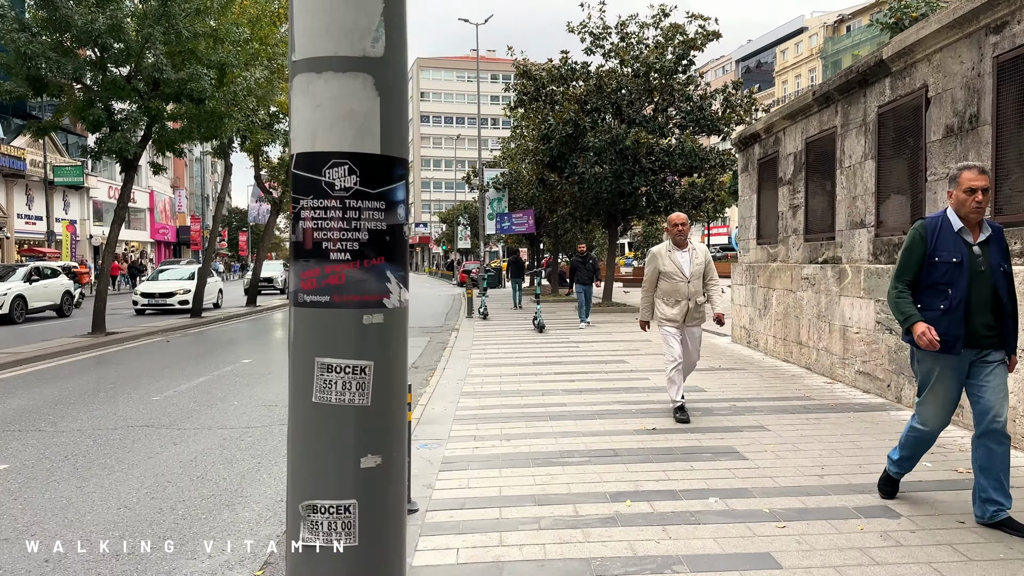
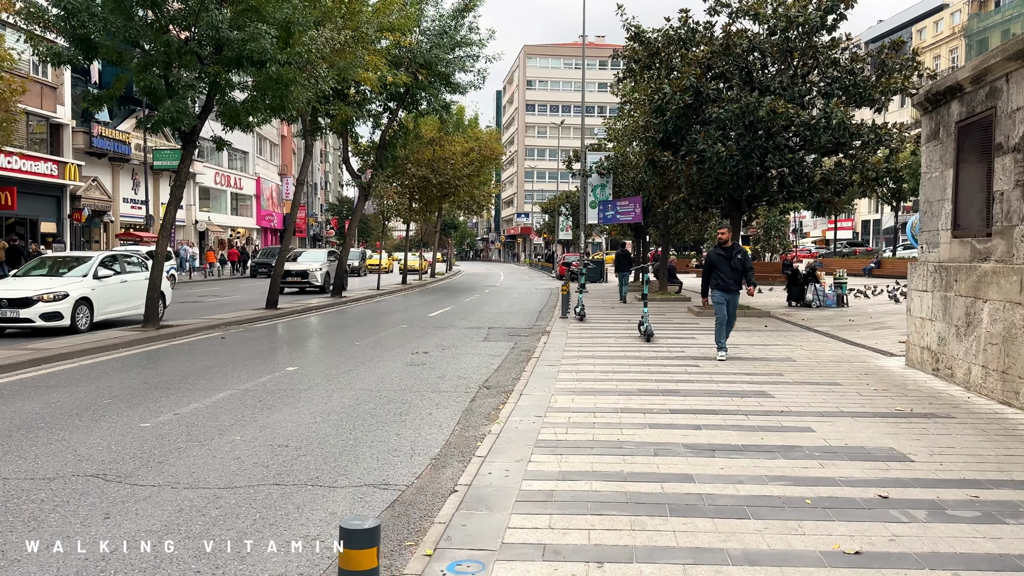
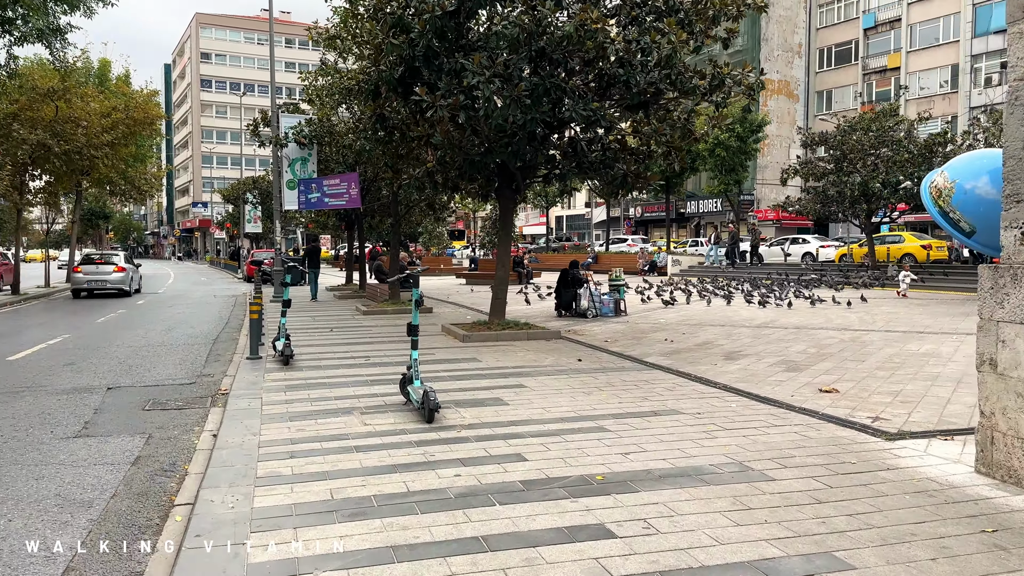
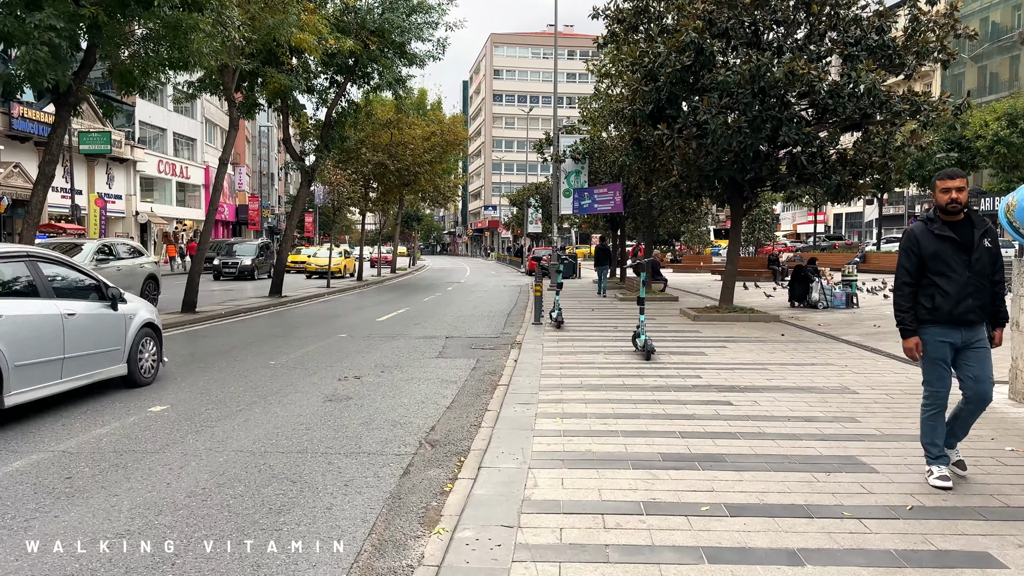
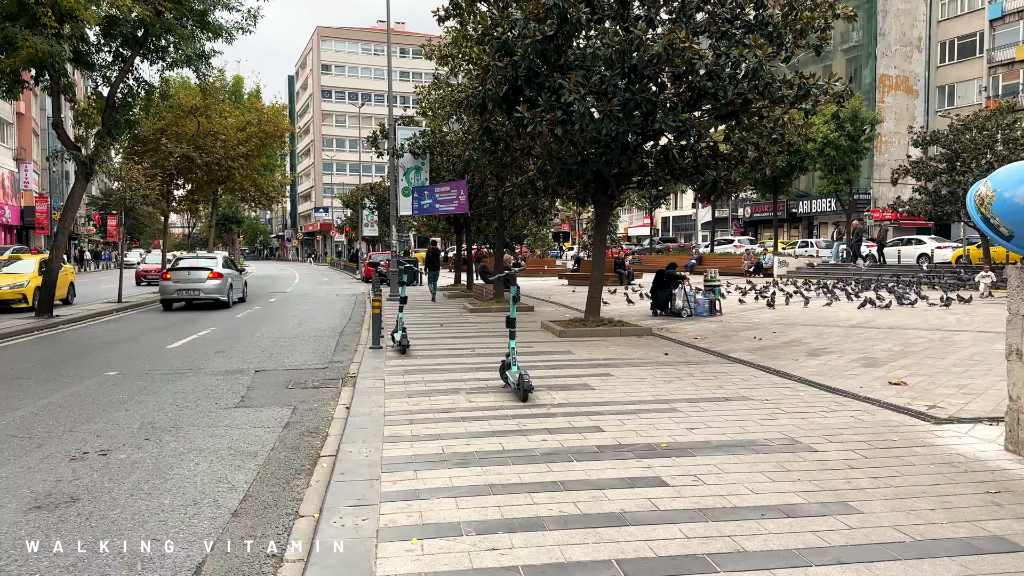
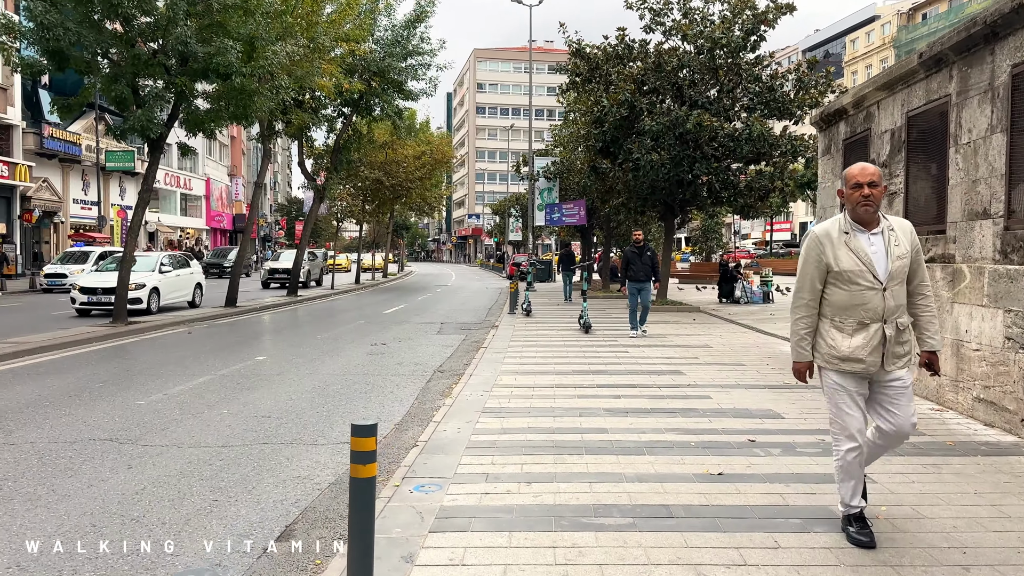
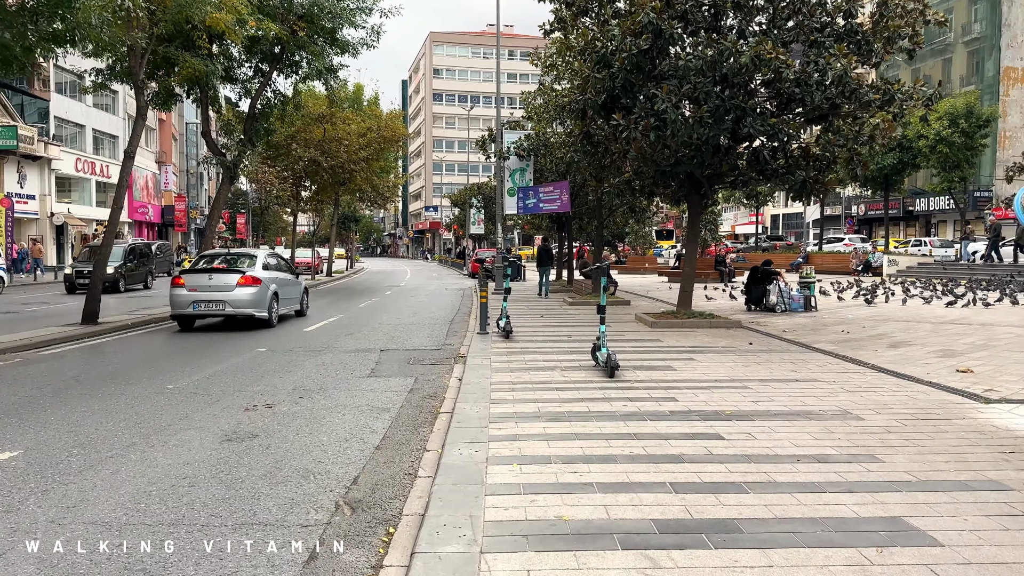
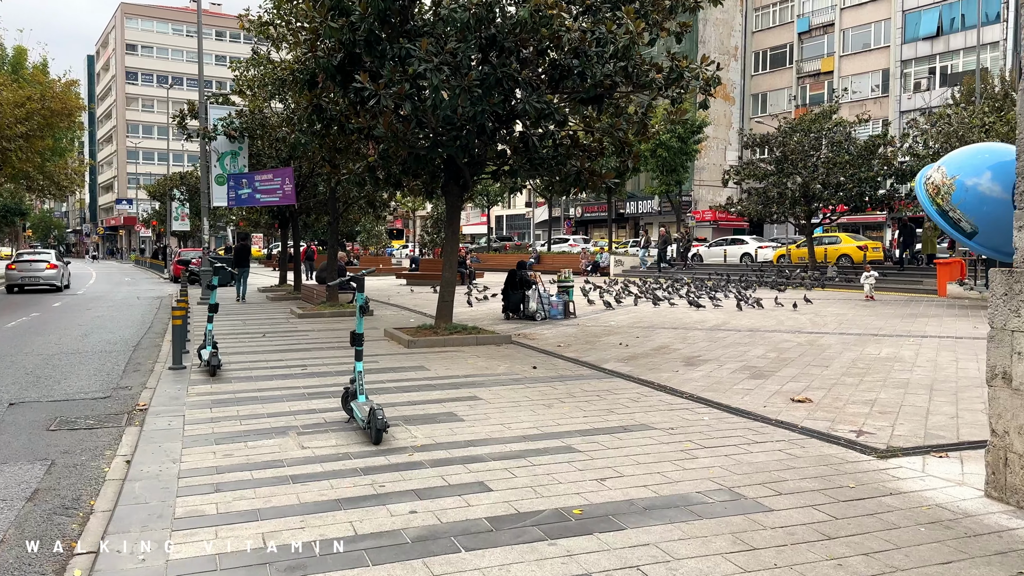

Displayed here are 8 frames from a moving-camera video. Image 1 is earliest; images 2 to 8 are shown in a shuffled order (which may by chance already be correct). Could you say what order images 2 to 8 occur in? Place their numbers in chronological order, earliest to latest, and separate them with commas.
6, 2, 4, 7, 5, 3, 8
